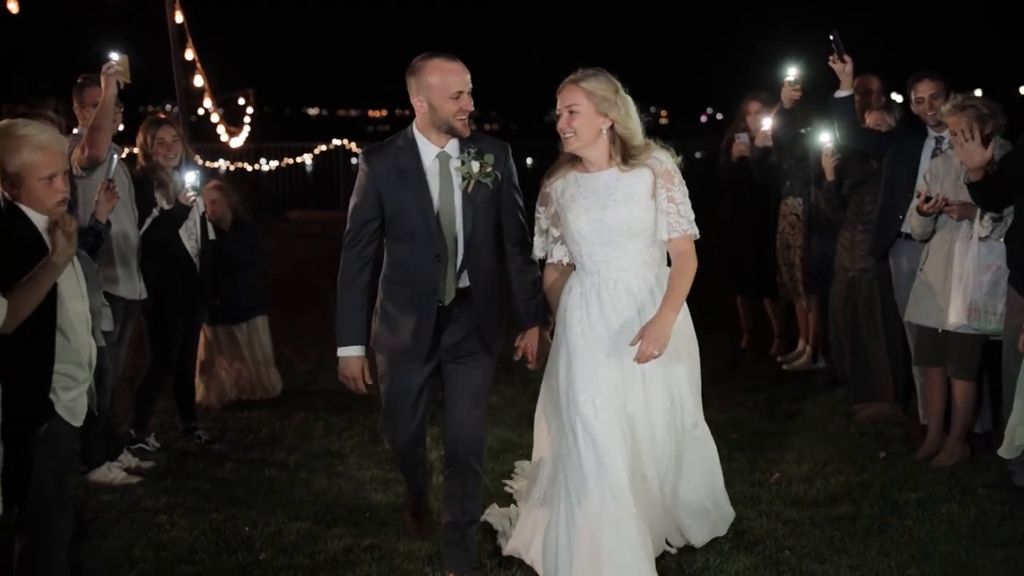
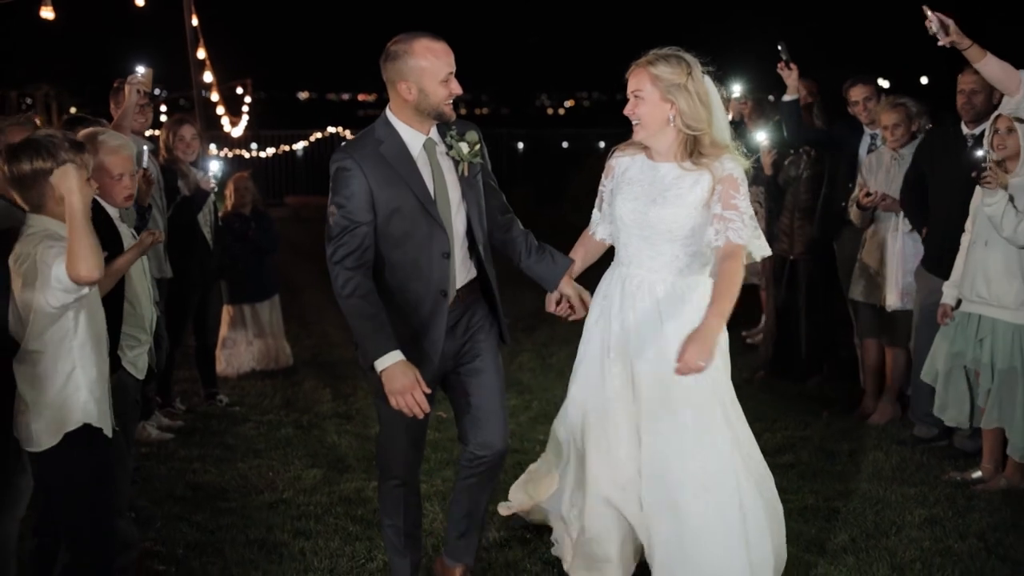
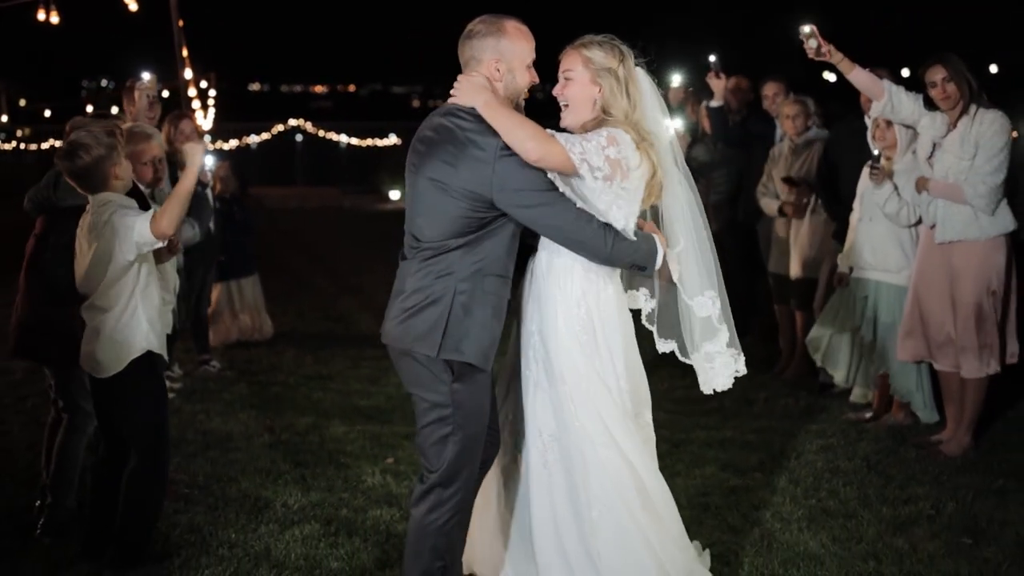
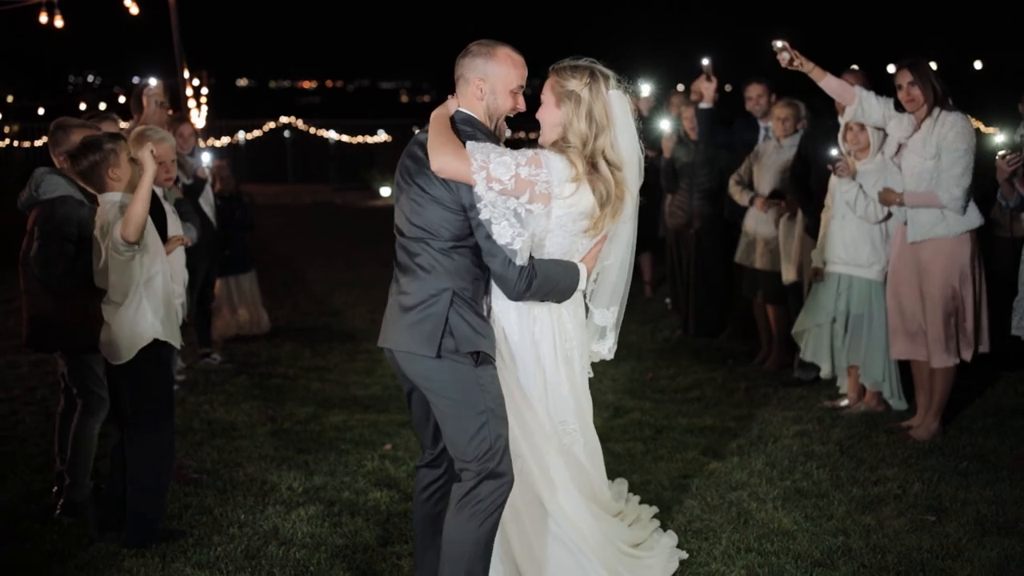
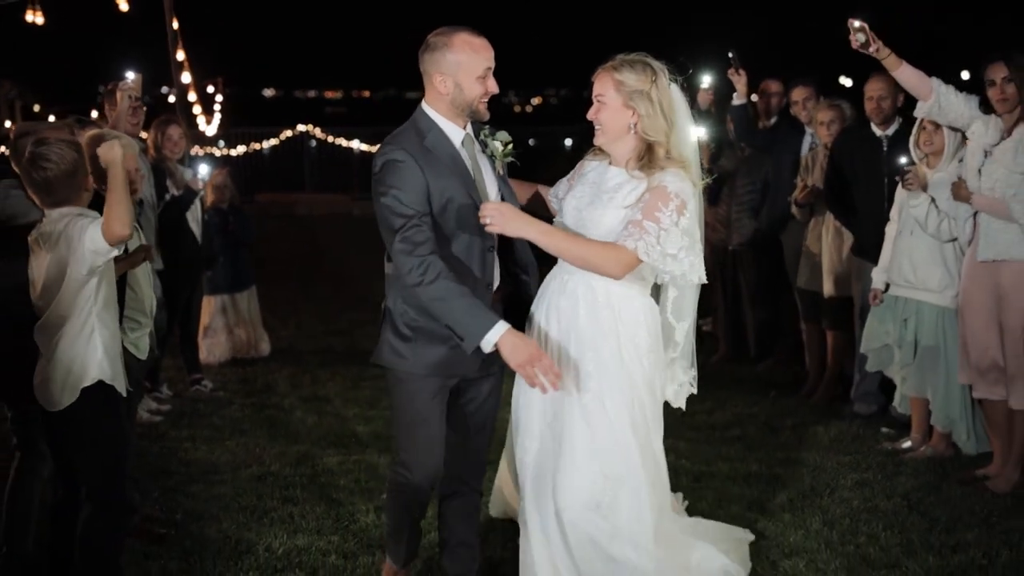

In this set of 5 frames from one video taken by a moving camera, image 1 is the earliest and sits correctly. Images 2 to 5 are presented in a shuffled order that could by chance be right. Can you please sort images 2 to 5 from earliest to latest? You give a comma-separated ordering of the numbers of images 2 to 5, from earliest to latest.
2, 5, 3, 4
